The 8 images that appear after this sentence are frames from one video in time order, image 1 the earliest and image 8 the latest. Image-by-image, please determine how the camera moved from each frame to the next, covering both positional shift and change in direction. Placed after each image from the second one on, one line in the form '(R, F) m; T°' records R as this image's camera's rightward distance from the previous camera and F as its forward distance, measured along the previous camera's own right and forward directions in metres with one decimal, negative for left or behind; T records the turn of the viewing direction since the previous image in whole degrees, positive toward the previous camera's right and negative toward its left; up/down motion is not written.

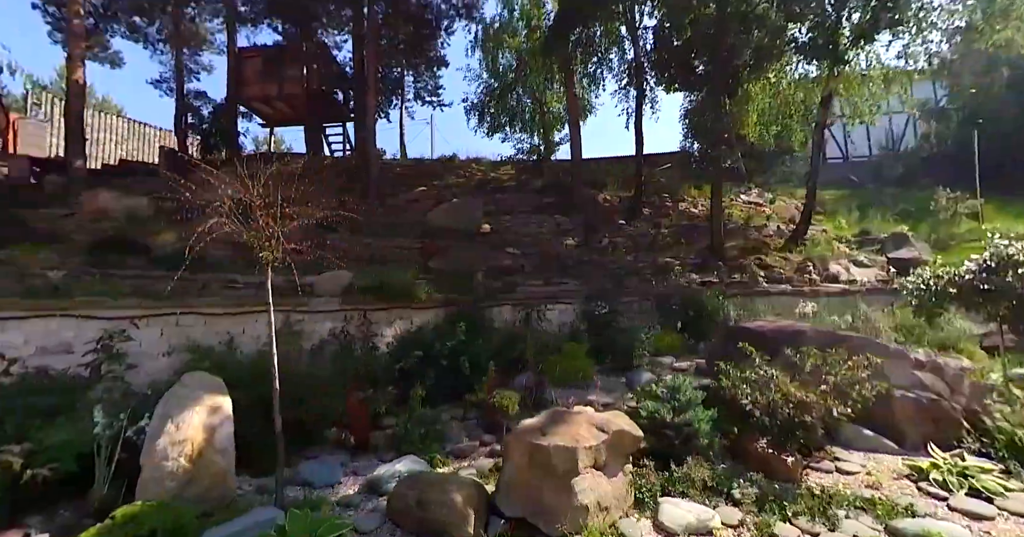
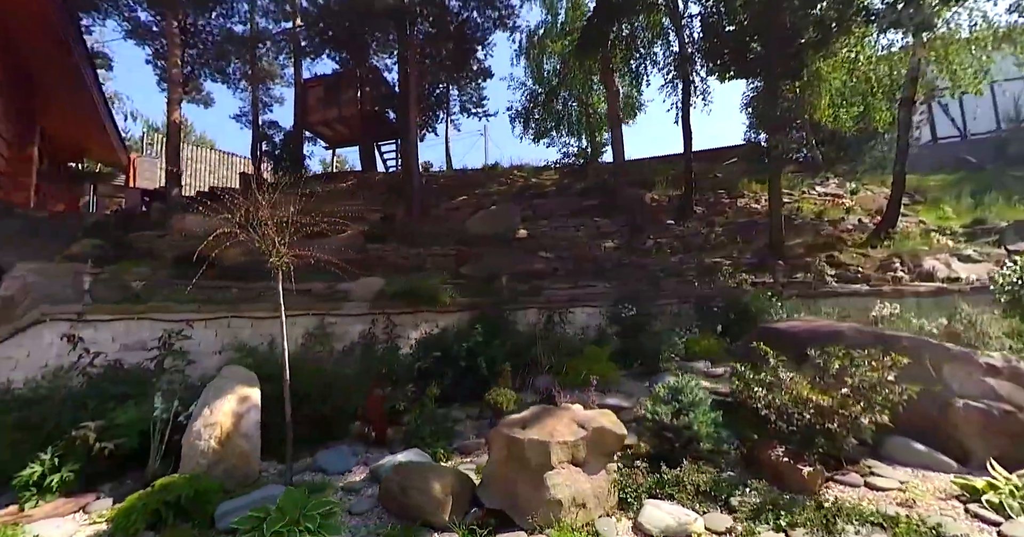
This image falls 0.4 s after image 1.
(+0.6, +0.1) m; -9°
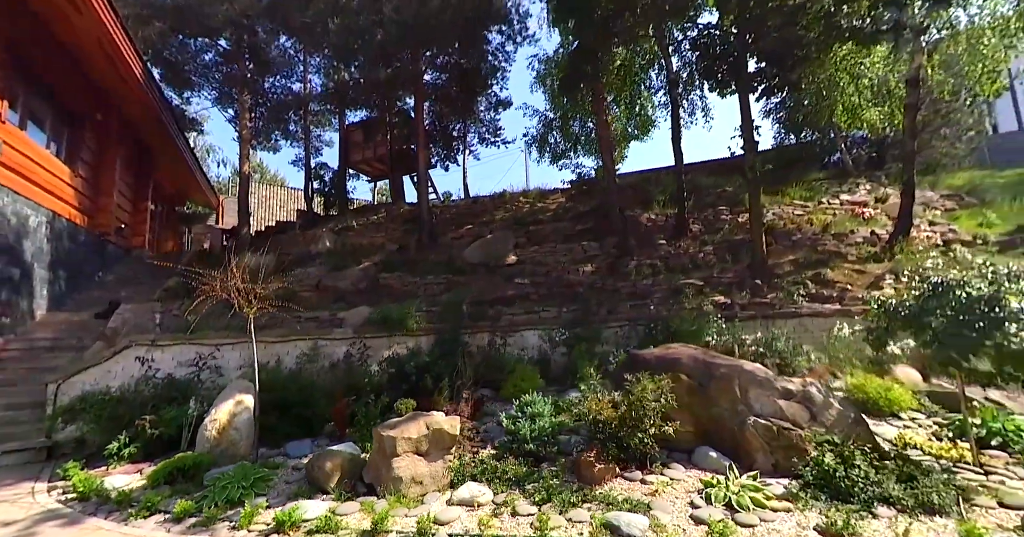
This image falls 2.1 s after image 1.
(+1.8, -1.0) m; -10°
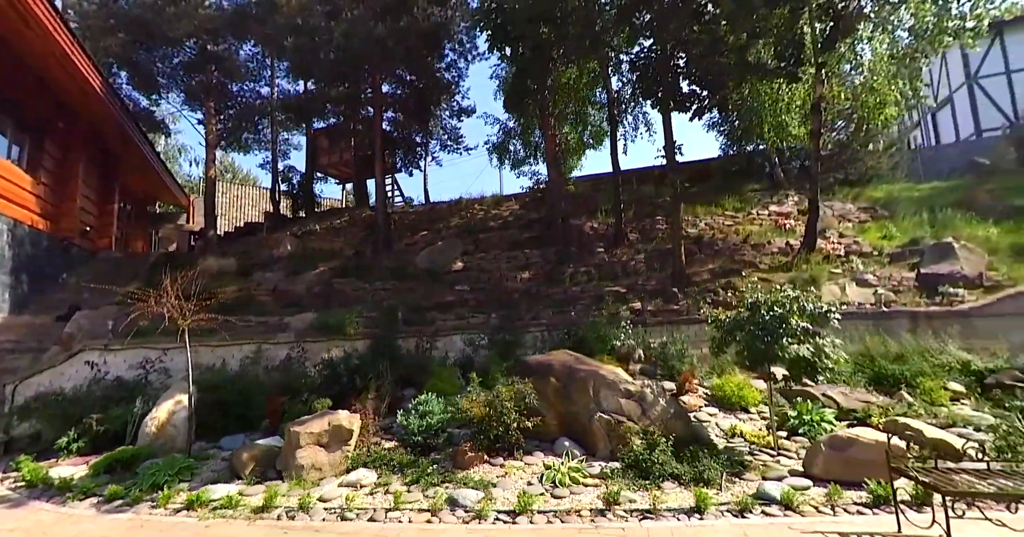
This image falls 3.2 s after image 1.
(+1.0, -0.8) m; +2°
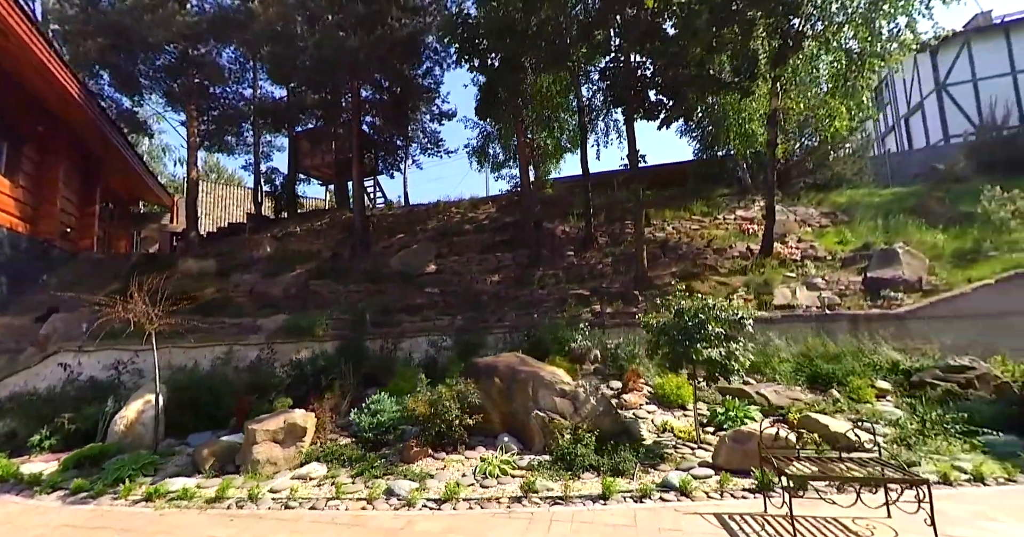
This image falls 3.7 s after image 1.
(+0.5, -0.4) m; +1°
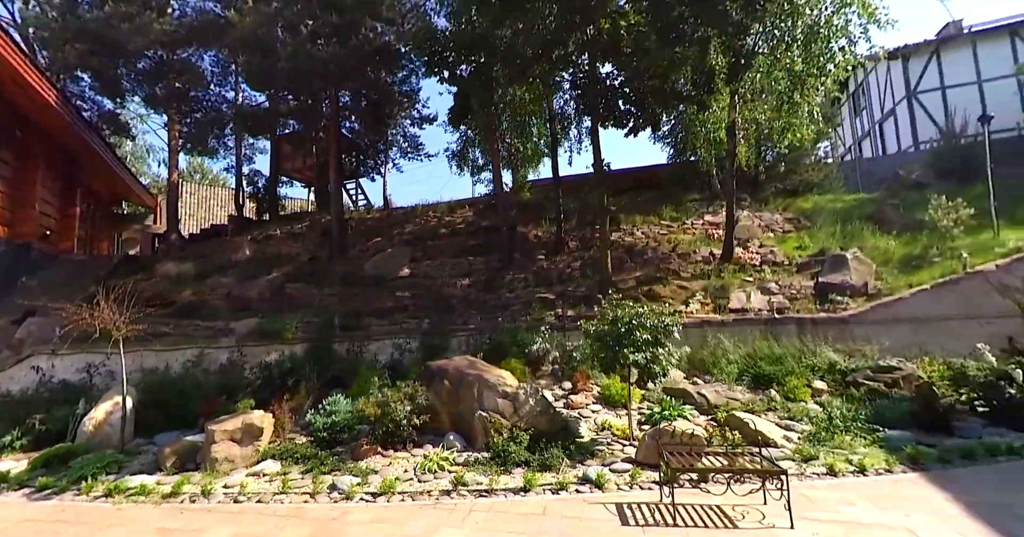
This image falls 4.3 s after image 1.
(+0.5, -0.4) m; +1°
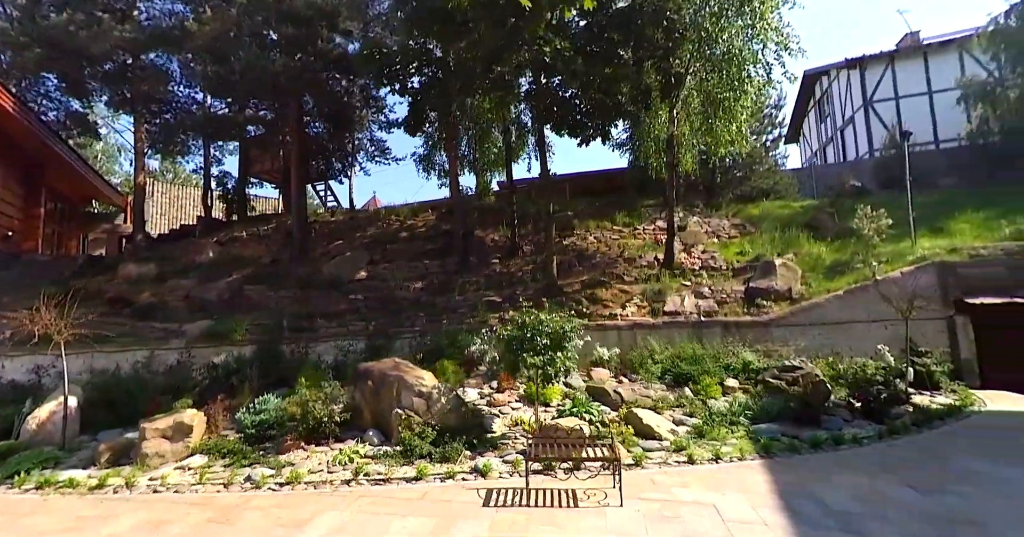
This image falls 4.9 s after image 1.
(+0.9, -0.5) m; +2°
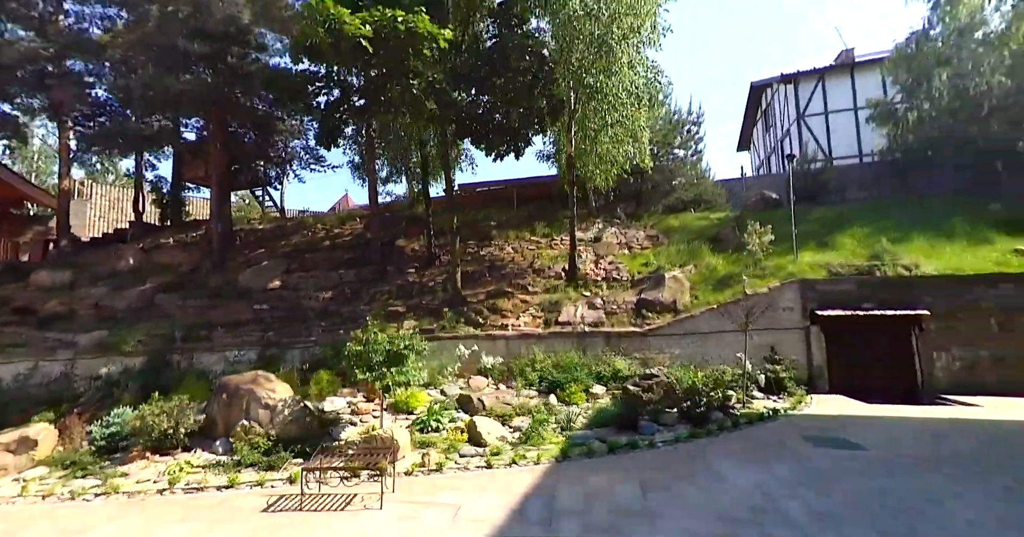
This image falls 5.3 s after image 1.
(+1.8, -0.5) m; +3°
